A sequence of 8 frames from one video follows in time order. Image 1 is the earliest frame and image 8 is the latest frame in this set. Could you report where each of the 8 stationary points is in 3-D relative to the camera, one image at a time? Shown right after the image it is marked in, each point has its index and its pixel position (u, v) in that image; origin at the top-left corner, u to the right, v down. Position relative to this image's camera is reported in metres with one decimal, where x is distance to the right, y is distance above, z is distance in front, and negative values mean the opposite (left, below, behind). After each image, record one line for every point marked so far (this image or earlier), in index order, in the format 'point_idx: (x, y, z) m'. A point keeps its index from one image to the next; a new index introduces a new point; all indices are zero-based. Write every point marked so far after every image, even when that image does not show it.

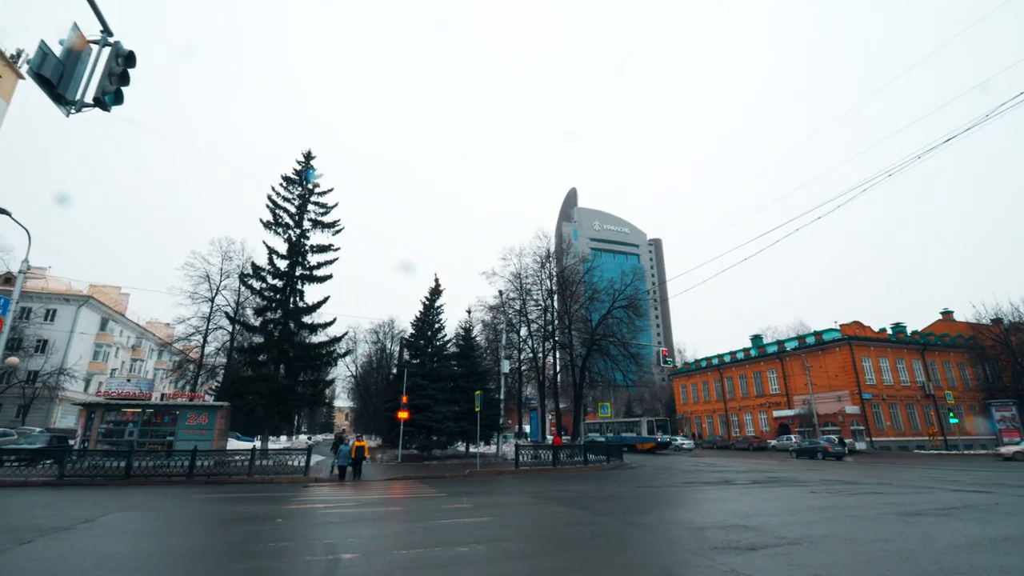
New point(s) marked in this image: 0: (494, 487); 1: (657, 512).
0: (-0.7, -6.4, +16.8) m
1: (+2.9, -4.8, +11.1) m
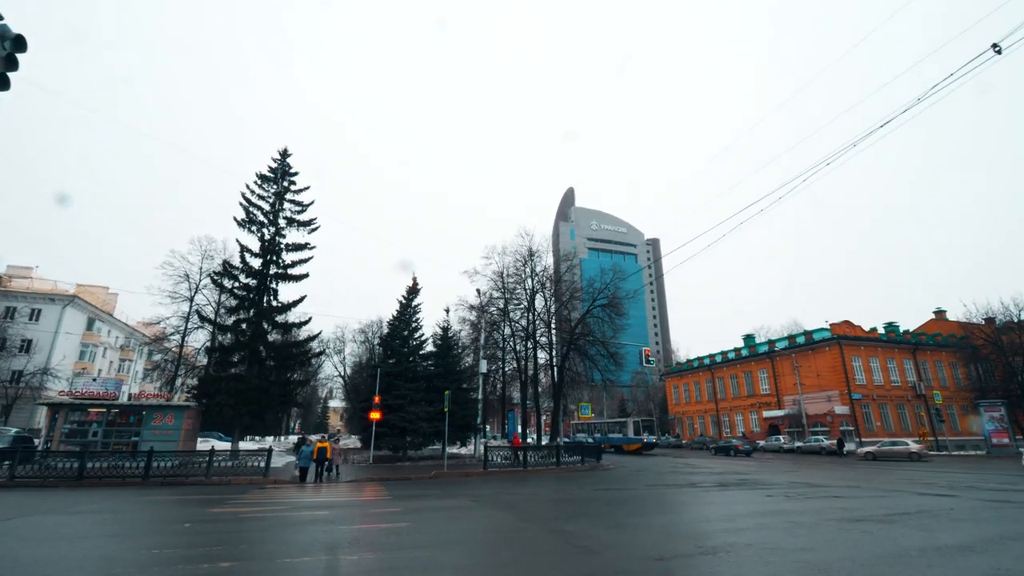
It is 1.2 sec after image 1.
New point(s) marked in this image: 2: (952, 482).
0: (-2.0, -6.3, +16.5) m
1: (+1.6, -4.7, +10.7) m
2: (+14.1, -6.2, +16.8) m
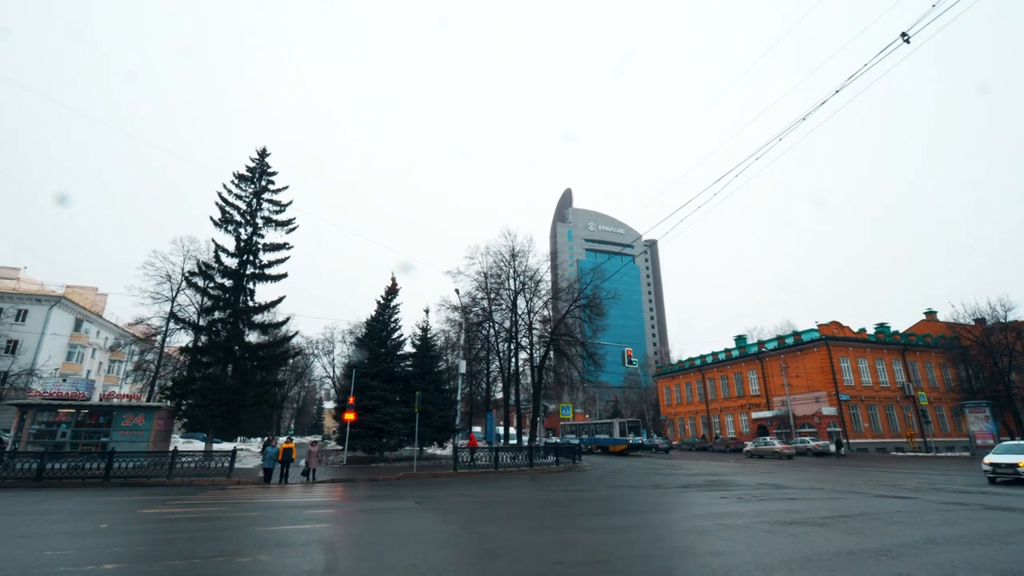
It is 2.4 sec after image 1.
0: (-3.2, -6.3, +16.3) m
1: (+0.4, -4.6, +10.5) m
2: (+12.8, -6.2, +16.6) m
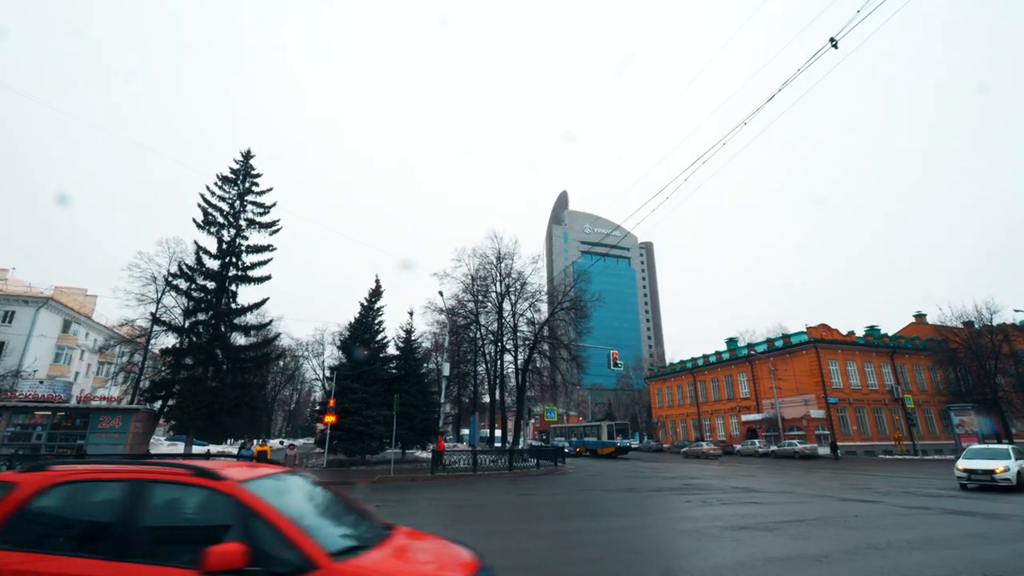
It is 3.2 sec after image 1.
0: (-4.0, -6.4, +16.2) m
1: (-0.4, -4.7, +10.5) m
2: (+12.0, -6.3, +16.6) m
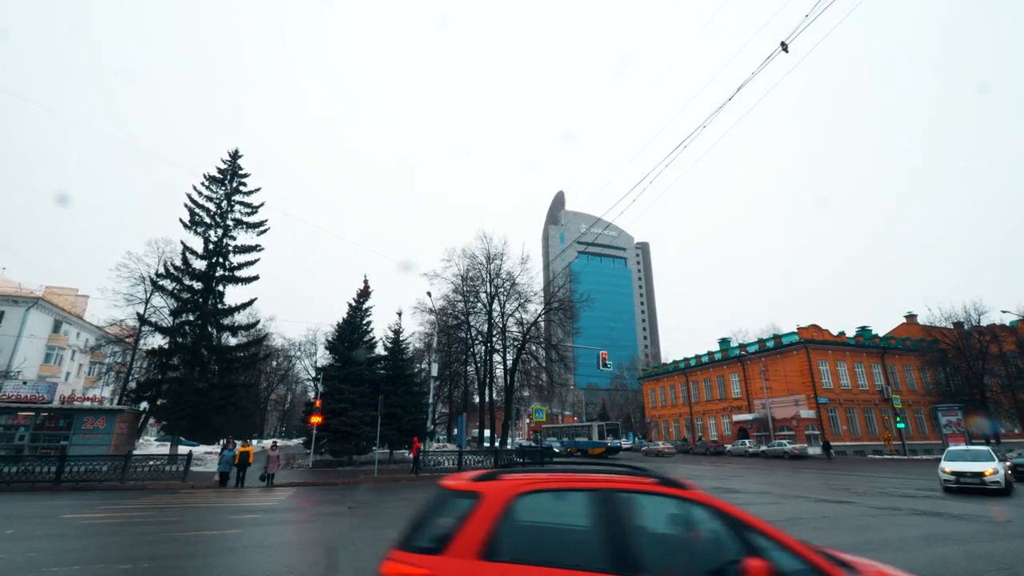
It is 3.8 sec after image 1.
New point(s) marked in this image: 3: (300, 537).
0: (-4.7, -6.4, +16.2) m
1: (-1.0, -4.7, +10.5) m
2: (+11.4, -6.3, +16.7) m
3: (-4.0, -4.5, +9.8) m
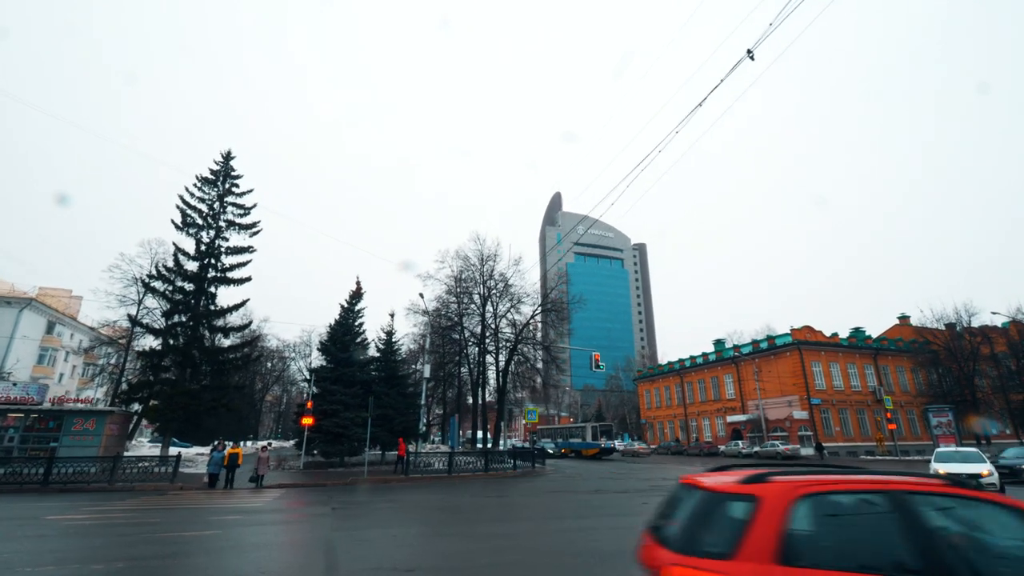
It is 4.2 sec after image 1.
0: (-5.0, -6.5, +16.3) m
1: (-1.4, -4.8, +10.5) m
2: (+11.0, -6.4, +16.8) m
3: (-4.3, -4.5, +9.8) m
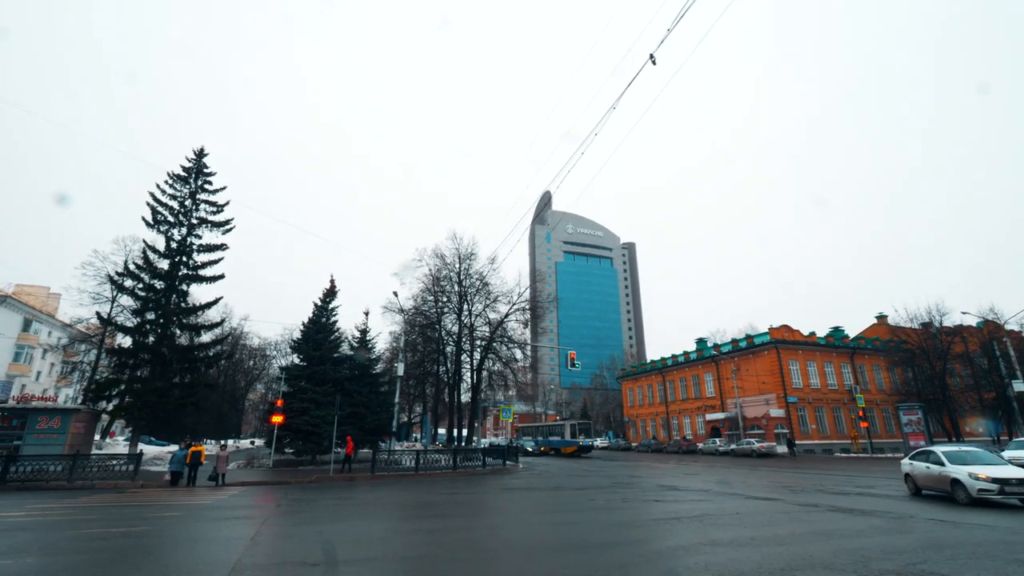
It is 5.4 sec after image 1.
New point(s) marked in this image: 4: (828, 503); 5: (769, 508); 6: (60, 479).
0: (-6.3, -6.4, +16.3) m
1: (-2.6, -4.7, +10.6) m
2: (+9.7, -6.4, +17.0) m
3: (-5.5, -4.5, +9.9) m
4: (+7.6, -5.1, +12.7) m
5: (+5.7, -4.9, +11.7) m
6: (-15.6, -6.6, +18.3) m
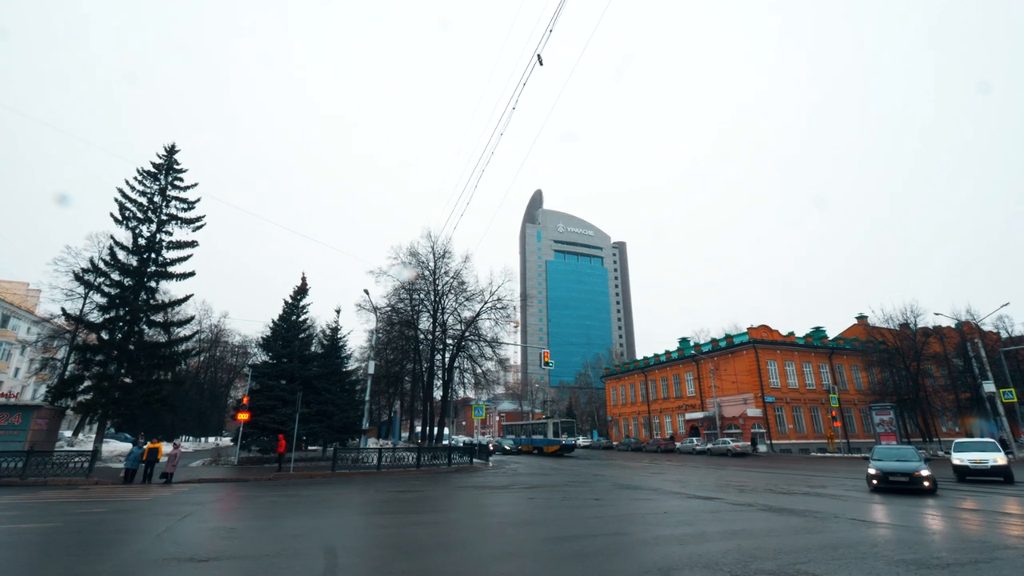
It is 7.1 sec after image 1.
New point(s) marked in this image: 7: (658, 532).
0: (-7.8, -6.3, +16.3) m
1: (-4.0, -4.7, +10.6) m
2: (+8.2, -6.4, +17.2) m
3: (-6.9, -4.4, +9.8) m
4: (+6.2, -5.1, +12.7) m
5: (+4.3, -4.9, +11.8) m
6: (-17.1, -6.5, +18.2) m
7: (+2.5, -4.0, +8.8) m
